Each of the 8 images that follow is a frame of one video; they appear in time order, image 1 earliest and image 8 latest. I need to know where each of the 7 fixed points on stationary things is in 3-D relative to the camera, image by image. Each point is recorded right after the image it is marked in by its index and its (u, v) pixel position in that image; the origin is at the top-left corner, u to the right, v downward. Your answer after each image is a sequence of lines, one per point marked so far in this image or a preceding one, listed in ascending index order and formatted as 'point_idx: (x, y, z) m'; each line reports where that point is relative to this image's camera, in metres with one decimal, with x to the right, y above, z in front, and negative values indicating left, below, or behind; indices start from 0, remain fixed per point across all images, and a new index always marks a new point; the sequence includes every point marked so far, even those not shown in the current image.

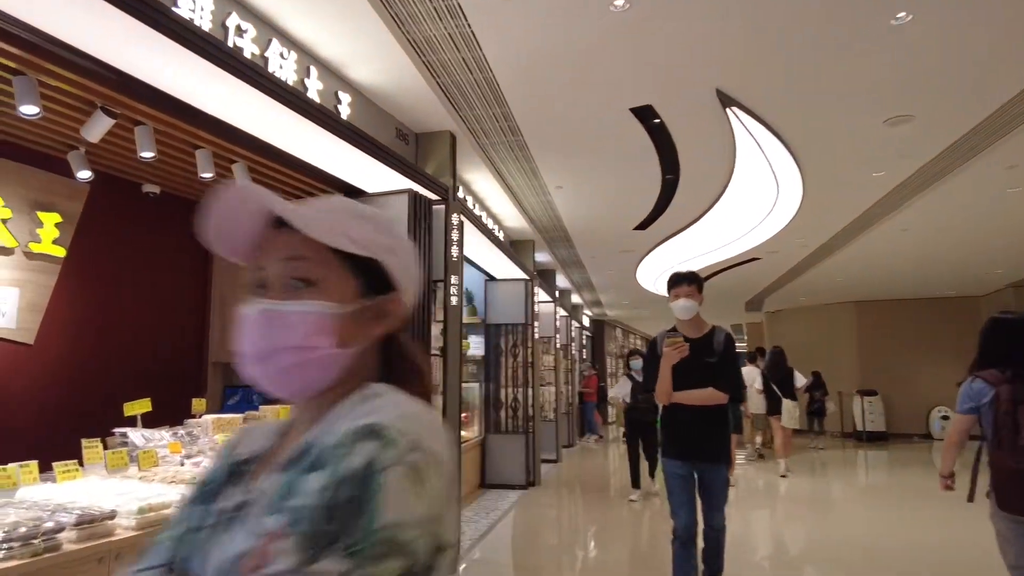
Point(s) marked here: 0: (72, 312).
0: (-2.6, -0.1, +3.8) m
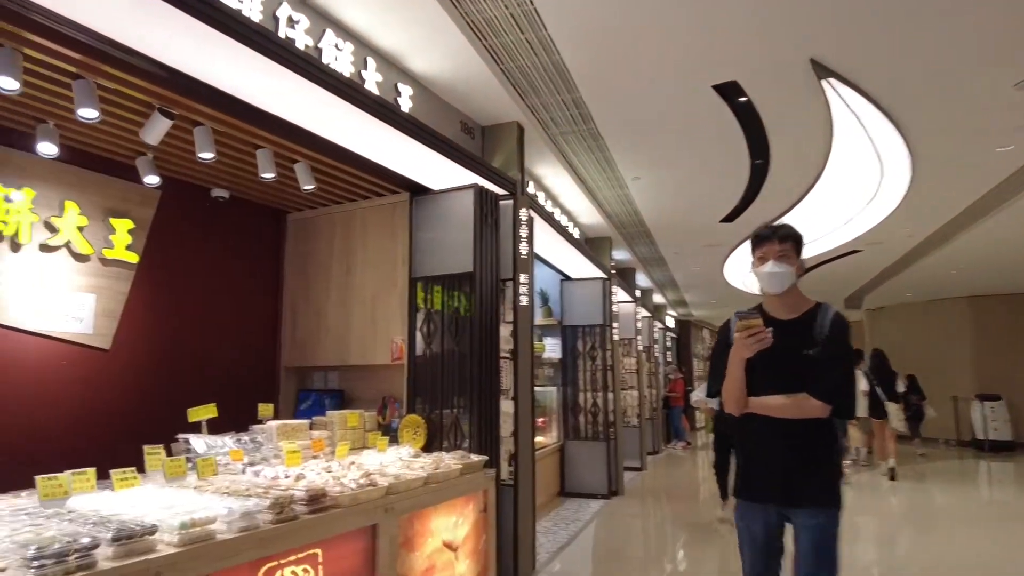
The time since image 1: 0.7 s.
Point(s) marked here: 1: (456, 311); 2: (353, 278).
0: (-2.1, -0.2, +3.8) m
1: (-0.3, -0.2, +4.0) m
2: (-1.0, +0.1, +4.4) m
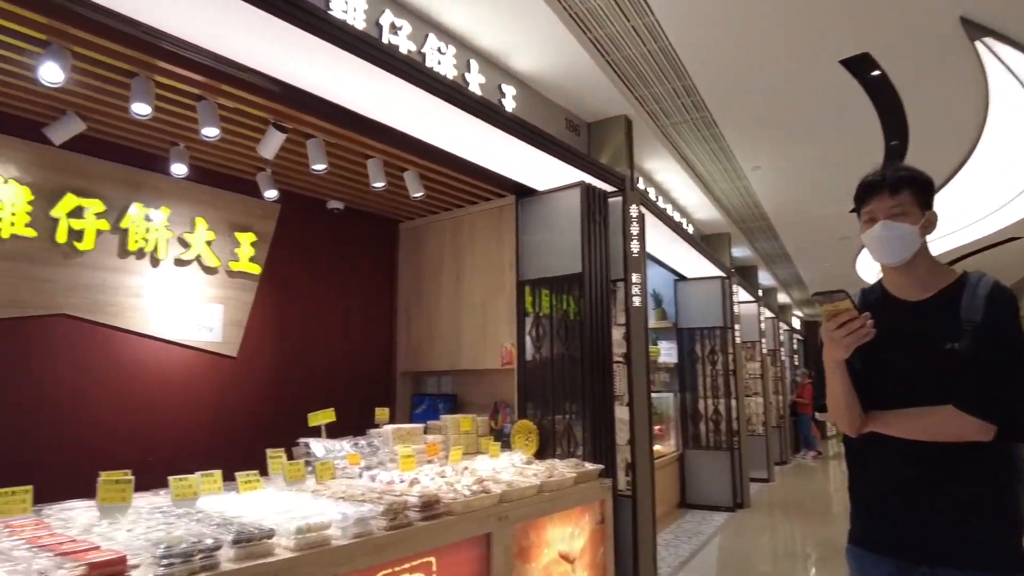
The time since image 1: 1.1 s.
0: (-1.5, -0.2, +4.0) m
1: (+0.3, -0.2, +3.9) m
2: (-0.3, 0.0, +4.4) m
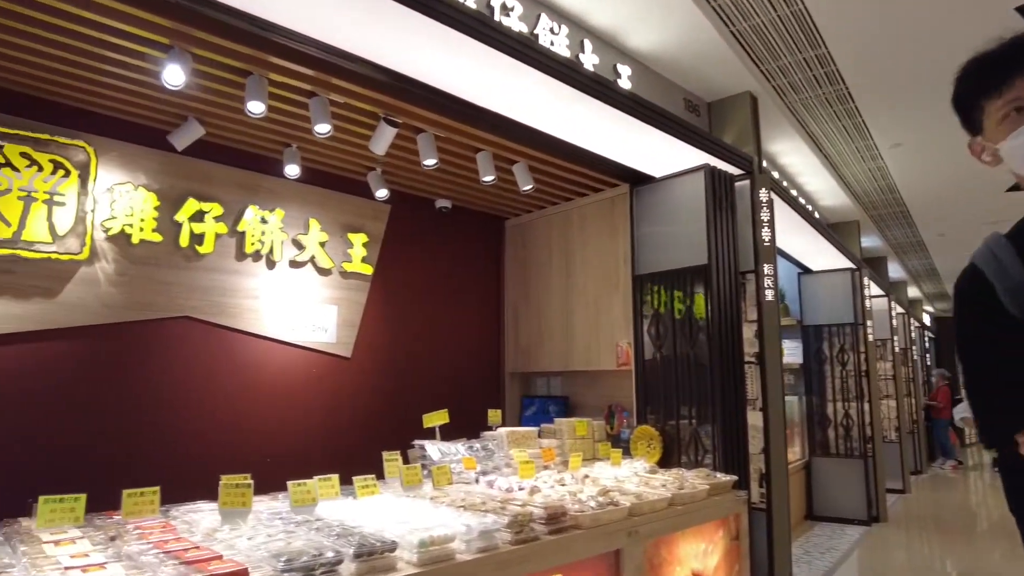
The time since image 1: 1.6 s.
0: (-0.8, -0.2, +4.0) m
1: (+1.0, -0.2, +3.6) m
2: (+0.4, 0.0, +4.2) m
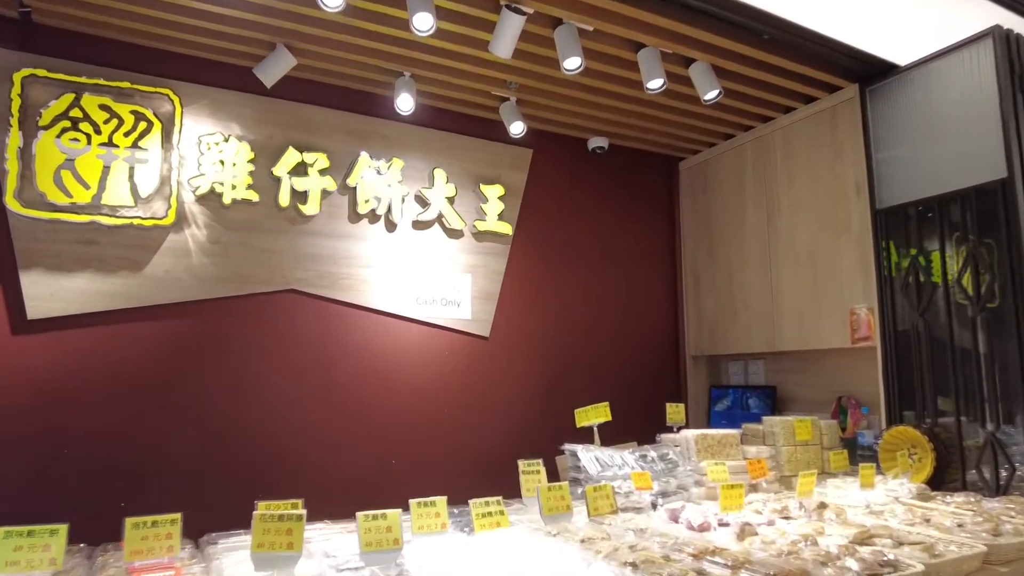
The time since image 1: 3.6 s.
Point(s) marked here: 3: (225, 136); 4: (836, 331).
0: (+0.1, 0.0, +3.2) m
1: (+1.6, +0.1, +2.4) m
2: (+1.2, +0.3, +3.1) m
3: (-1.2, +0.6, +2.7) m
4: (+1.4, -0.2, +2.8) m
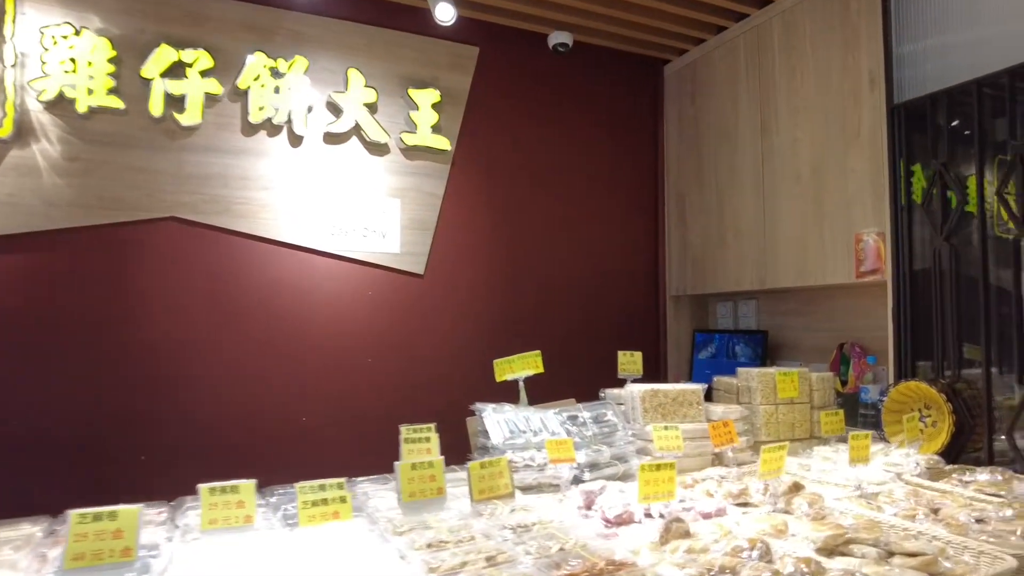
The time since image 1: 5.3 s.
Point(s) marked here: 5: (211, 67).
0: (-0.2, +0.3, +2.7) m
1: (+1.4, +0.3, +1.8) m
2: (+1.0, +0.6, +2.5) m
3: (-1.4, +0.9, +2.2) m
4: (+1.1, +0.1, +2.2) m
5: (-1.1, +0.8, +2.3) m
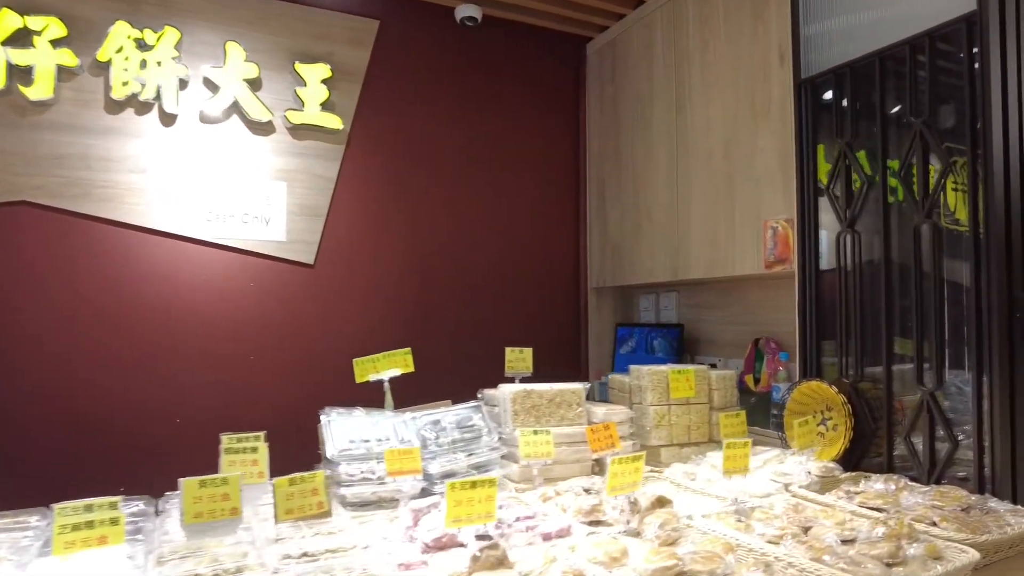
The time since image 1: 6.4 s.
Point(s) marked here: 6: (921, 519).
0: (-0.6, +0.3, +2.5) m
1: (+1.0, +0.3, +1.6) m
2: (+0.6, +0.6, +2.3) m
3: (-1.8, +0.9, +2.0) m
4: (+0.7, +0.1, +2.1) m
5: (-1.4, +0.8, +2.1) m
6: (+0.8, -0.4, +1.2) m
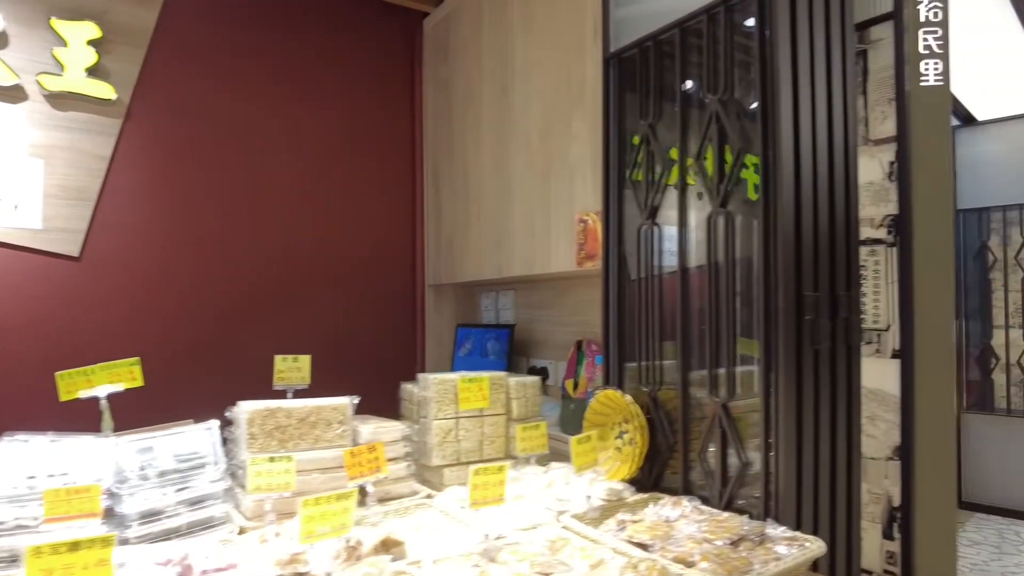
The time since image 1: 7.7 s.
0: (-1.2, +0.3, +2.2) m
1: (+0.5, +0.3, +1.5) m
2: (0.0, +0.6, +2.1) m
3: (-2.4, +0.9, +1.5) m
4: (+0.1, +0.1, +1.9) m
5: (-2.0, +0.8, +1.7) m
6: (+0.3, -0.4, +1.1) m
